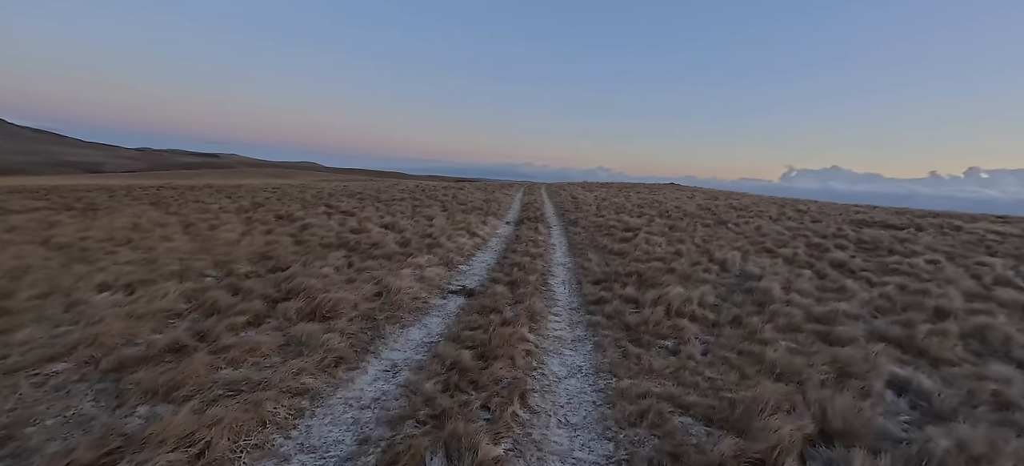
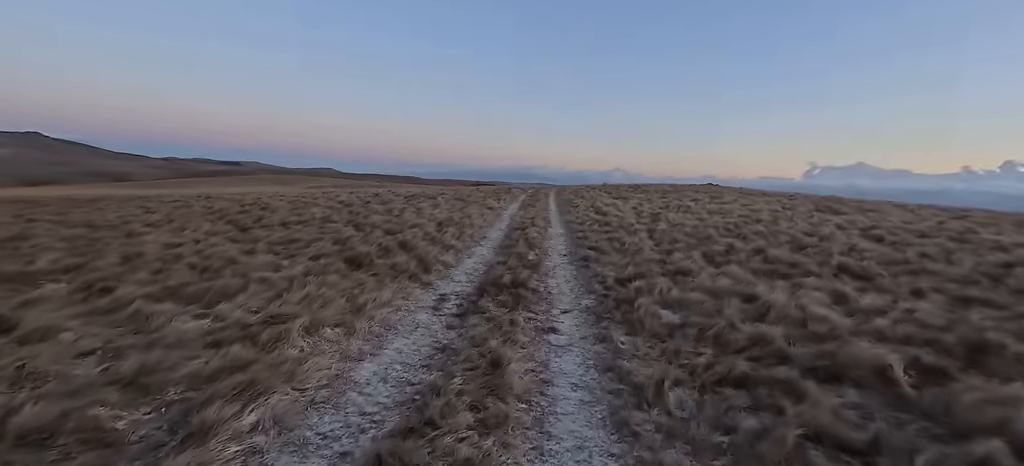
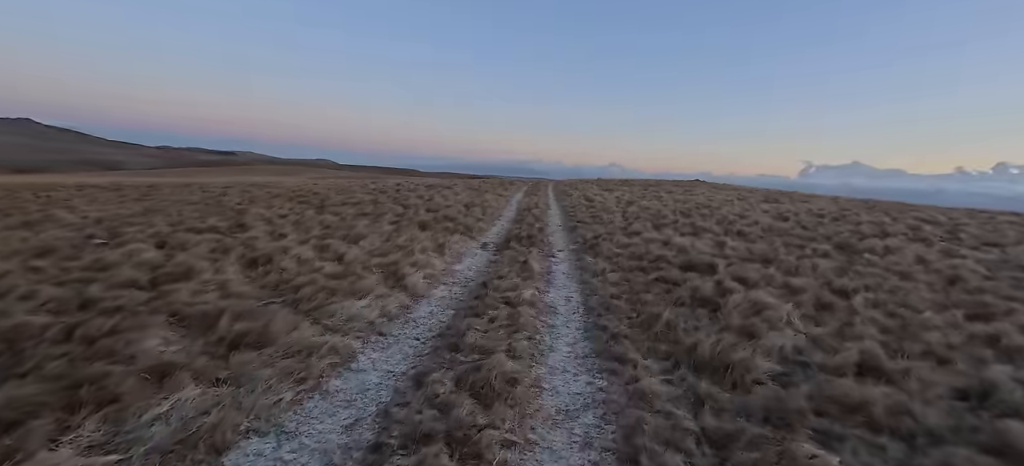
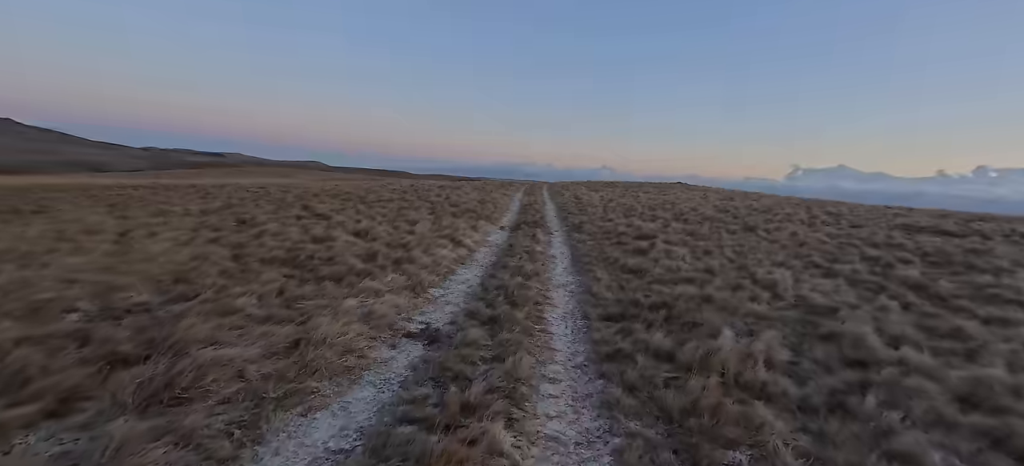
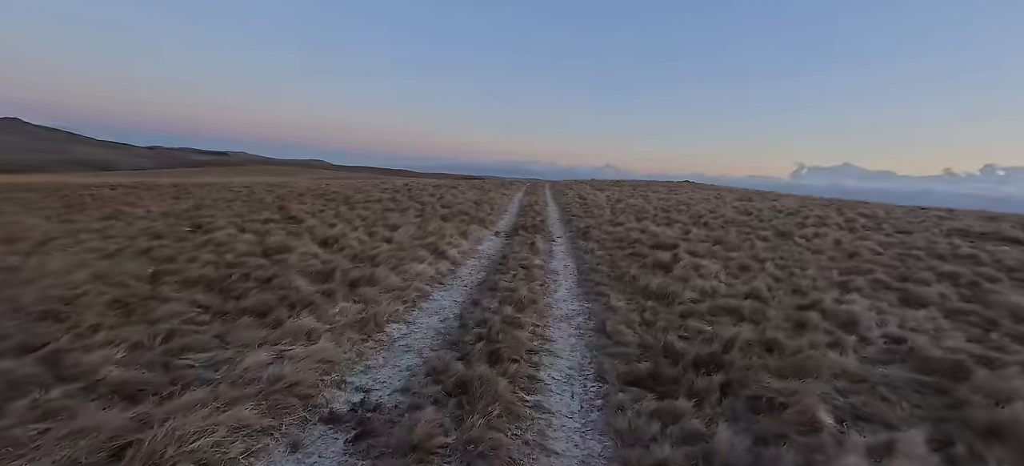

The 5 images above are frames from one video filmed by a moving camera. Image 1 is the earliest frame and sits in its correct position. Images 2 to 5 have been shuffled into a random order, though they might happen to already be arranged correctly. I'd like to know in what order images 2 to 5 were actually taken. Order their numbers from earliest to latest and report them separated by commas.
4, 5, 3, 2
